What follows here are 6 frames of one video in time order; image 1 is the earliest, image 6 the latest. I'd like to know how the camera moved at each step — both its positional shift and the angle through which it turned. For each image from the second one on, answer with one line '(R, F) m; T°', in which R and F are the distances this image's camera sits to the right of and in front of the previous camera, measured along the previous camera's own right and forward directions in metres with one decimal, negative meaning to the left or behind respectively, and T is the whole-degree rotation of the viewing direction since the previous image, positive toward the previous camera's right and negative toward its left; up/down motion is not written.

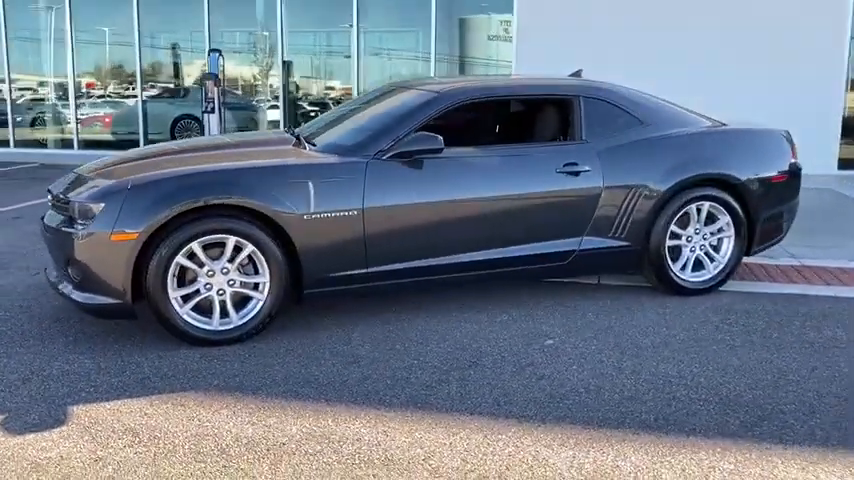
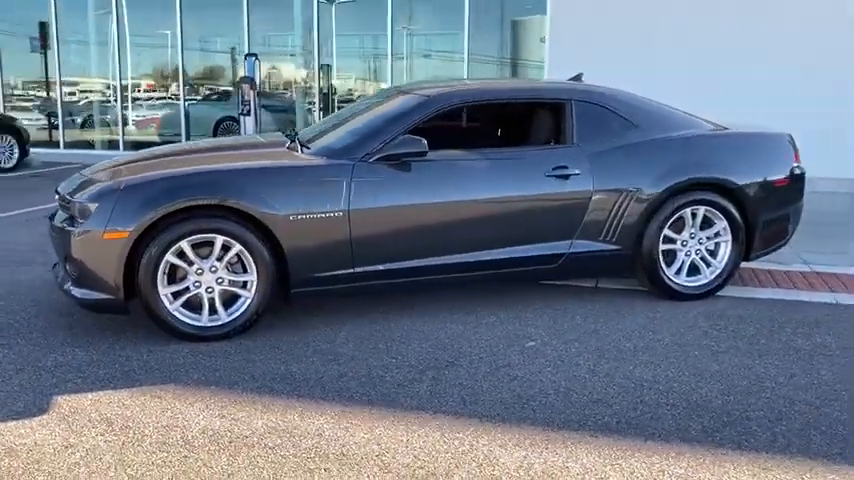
(+0.4, -0.1) m; -4°
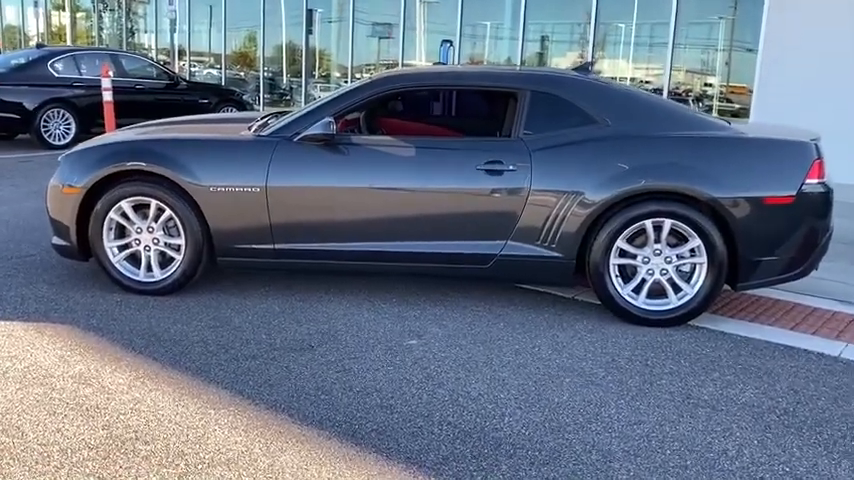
(+2.2, +0.5) m; -21°
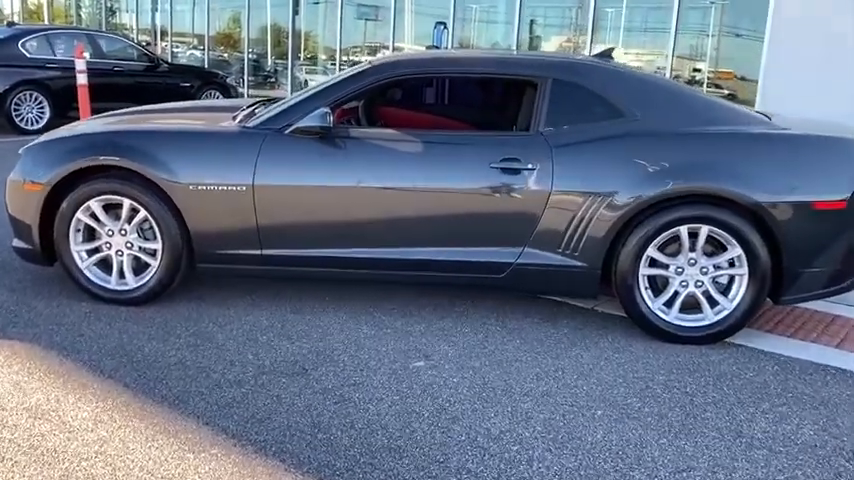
(-0.1, +0.5) m; +1°
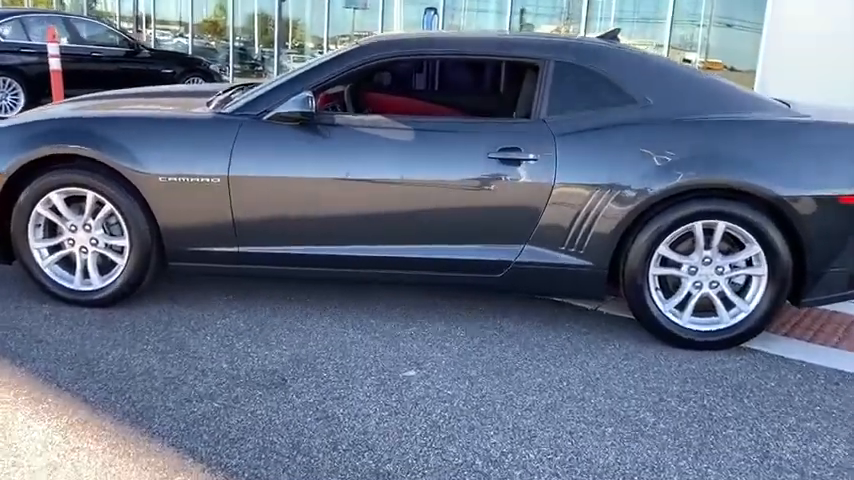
(0.0, +0.3) m; +1°
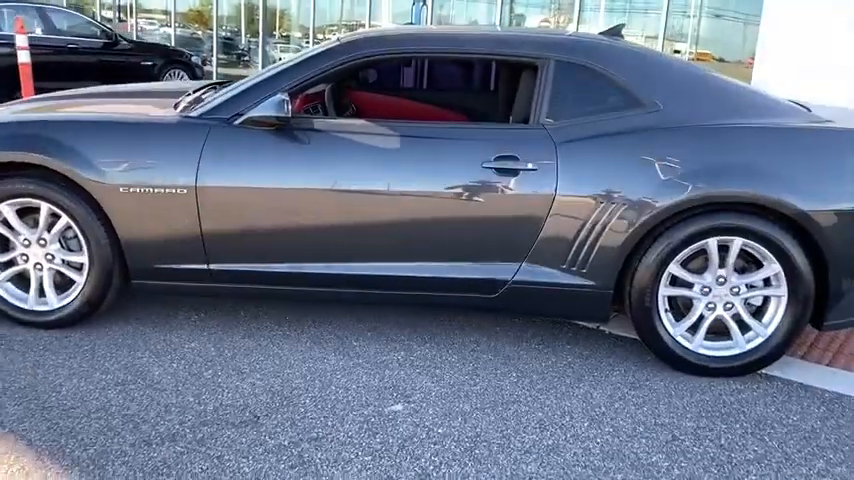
(0.0, +0.3) m; +1°
